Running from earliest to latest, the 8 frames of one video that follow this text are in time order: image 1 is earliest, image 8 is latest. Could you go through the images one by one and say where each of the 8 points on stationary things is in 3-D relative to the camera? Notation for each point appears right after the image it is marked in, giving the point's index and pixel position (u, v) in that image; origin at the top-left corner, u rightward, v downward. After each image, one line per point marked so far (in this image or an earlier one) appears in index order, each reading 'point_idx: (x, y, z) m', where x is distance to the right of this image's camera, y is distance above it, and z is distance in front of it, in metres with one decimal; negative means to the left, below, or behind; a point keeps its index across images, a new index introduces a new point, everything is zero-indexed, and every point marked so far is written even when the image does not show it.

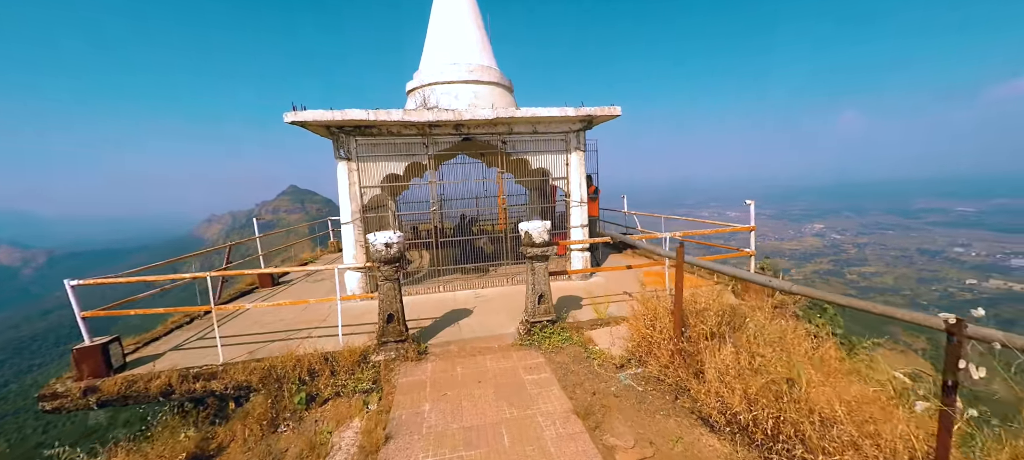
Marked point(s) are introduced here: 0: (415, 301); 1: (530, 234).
0: (-1.9, -1.5, +7.9) m
1: (+0.2, -0.1, +5.3) m
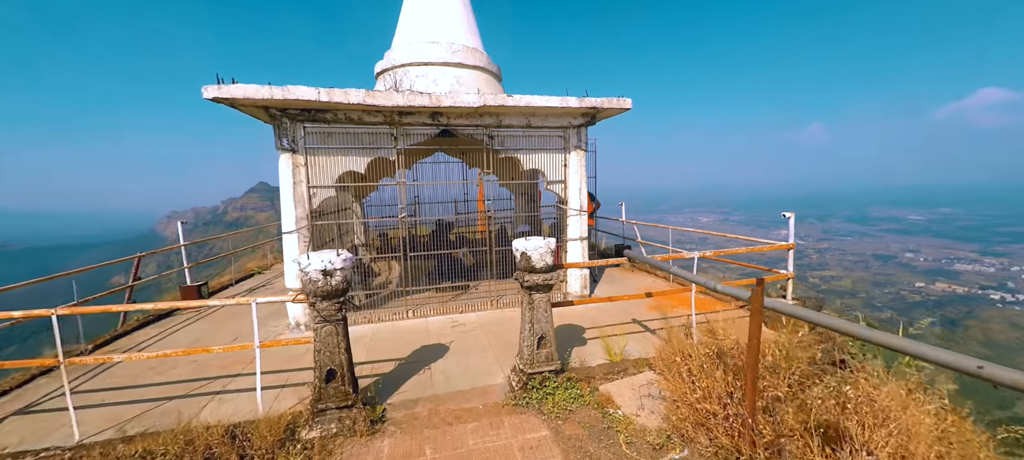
0: (-2.1, -1.7, +6.4) m
1: (+0.1, -0.3, +3.9) m
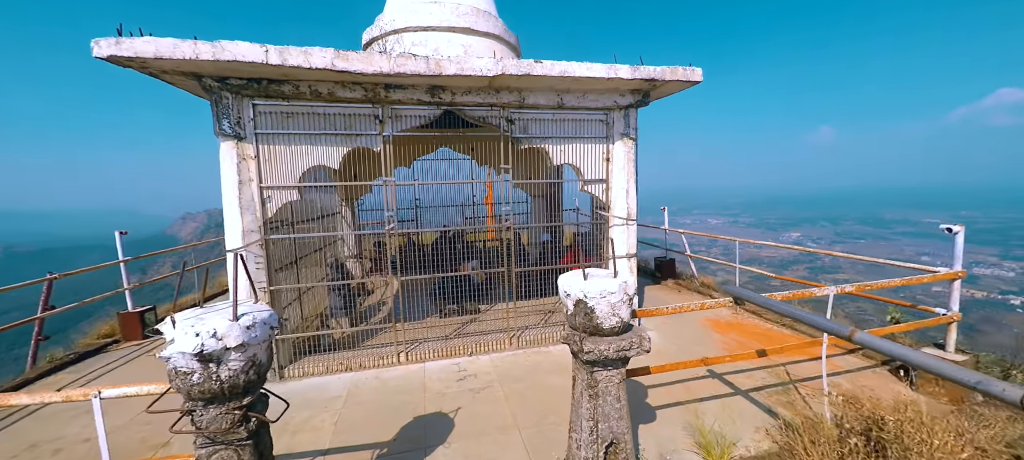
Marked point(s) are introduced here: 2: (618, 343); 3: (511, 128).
0: (-1.8, -1.8, +4.7) m
1: (+0.4, -0.4, +2.3) m
2: (+0.6, -0.6, +2.3) m
3: (0.0, +1.3, +5.0) m
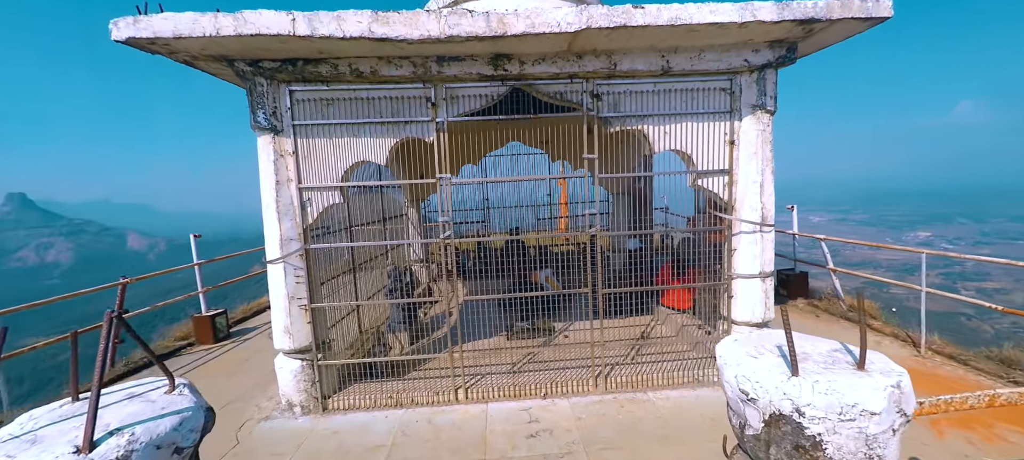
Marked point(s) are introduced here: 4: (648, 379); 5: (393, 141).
0: (-1.0, -1.9, +3.8) m
1: (+0.8, -0.5, +1.0) m
2: (+0.9, -0.7, +1.1) m
3: (+0.8, +1.2, +3.8) m
4: (+1.5, -1.6, +4.2) m
5: (-1.2, +0.9, +4.0) m
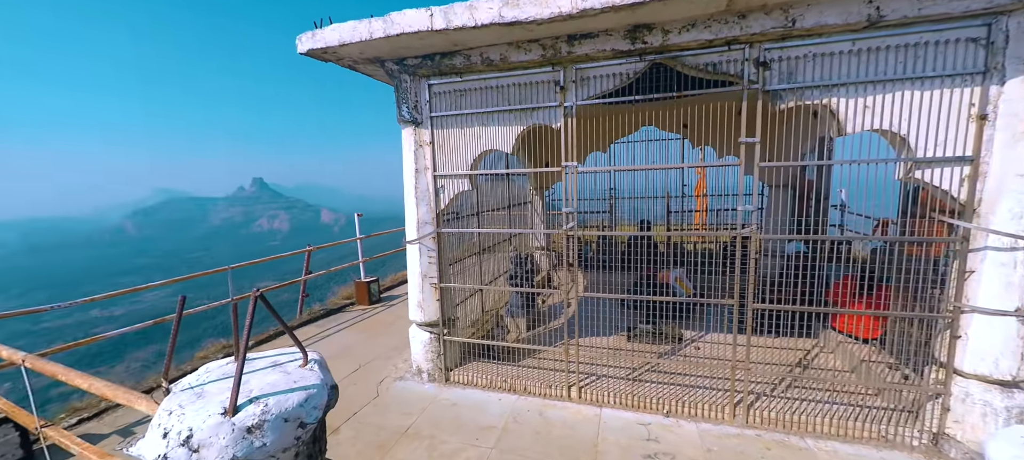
0: (0.0, -1.8, +3.8) m
1: (+0.9, -0.6, +0.6) m
2: (+1.1, -0.8, +0.5) m
3: (+1.9, +1.2, +3.1) m
4: (+2.5, -1.6, +3.4) m
5: (+0.1, +1.0, +3.9) m
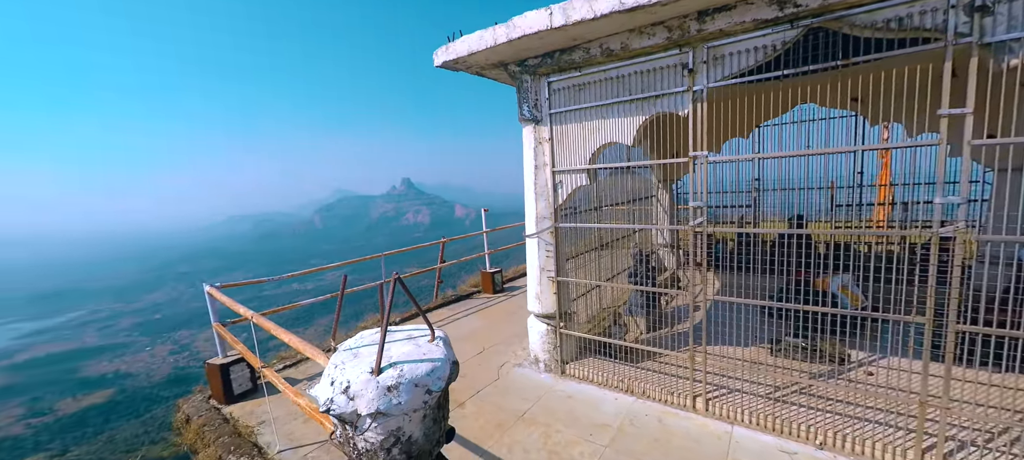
0: (+1.1, -1.8, +3.7) m
1: (+1.0, -0.6, +0.3) m
2: (+1.1, -0.8, +0.2) m
3: (+2.7, +1.2, +2.4) m
4: (+3.4, -1.6, +2.6) m
5: (+1.2, +1.0, +3.7) m
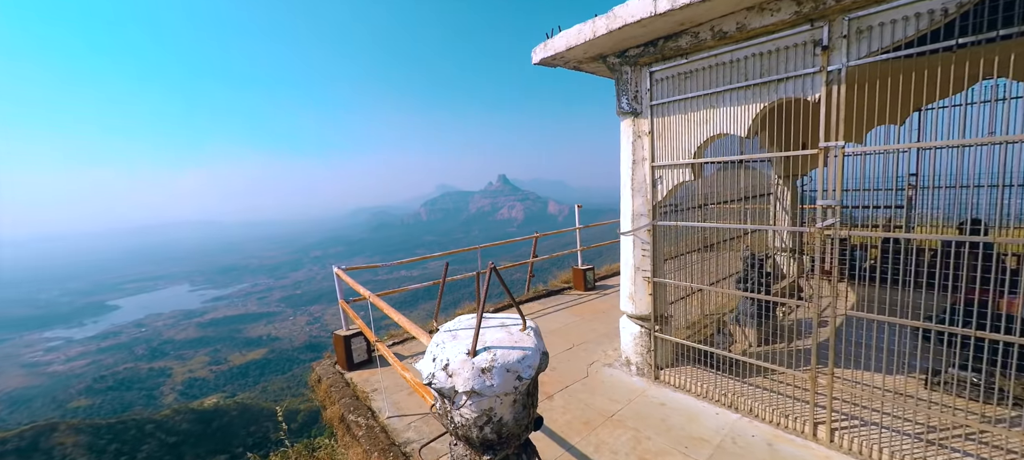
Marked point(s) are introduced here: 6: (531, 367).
0: (+1.9, -1.8, +3.4) m
1: (+1.0, -0.7, +0.1) m
2: (+1.1, -0.9, 0.0) m
3: (+3.2, +1.1, +1.7) m
4: (+3.8, -1.7, +1.8) m
5: (+2.0, +1.0, +3.3) m
6: (+0.1, -0.5, +1.5) m
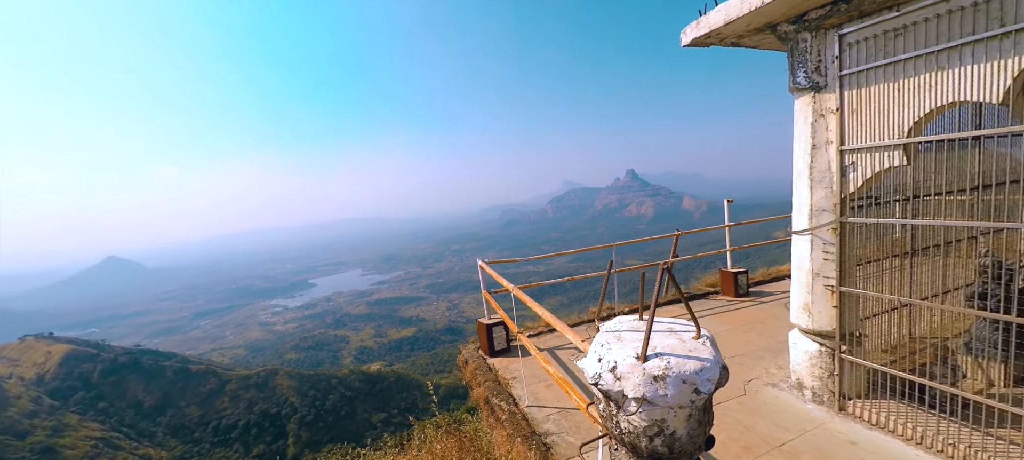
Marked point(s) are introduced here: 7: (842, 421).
0: (+2.9, -1.8, +2.6) m
1: (+1.1, -0.7, -0.3) m
2: (+1.1, -0.9, -0.4) m
3: (+3.7, +1.1, +0.5) m
4: (+4.2, -1.7, +0.4) m
5: (+3.1, +1.0, +2.4) m
6: (+0.6, -0.5, +1.4) m
7: (+2.9, -1.7, +3.6) m
